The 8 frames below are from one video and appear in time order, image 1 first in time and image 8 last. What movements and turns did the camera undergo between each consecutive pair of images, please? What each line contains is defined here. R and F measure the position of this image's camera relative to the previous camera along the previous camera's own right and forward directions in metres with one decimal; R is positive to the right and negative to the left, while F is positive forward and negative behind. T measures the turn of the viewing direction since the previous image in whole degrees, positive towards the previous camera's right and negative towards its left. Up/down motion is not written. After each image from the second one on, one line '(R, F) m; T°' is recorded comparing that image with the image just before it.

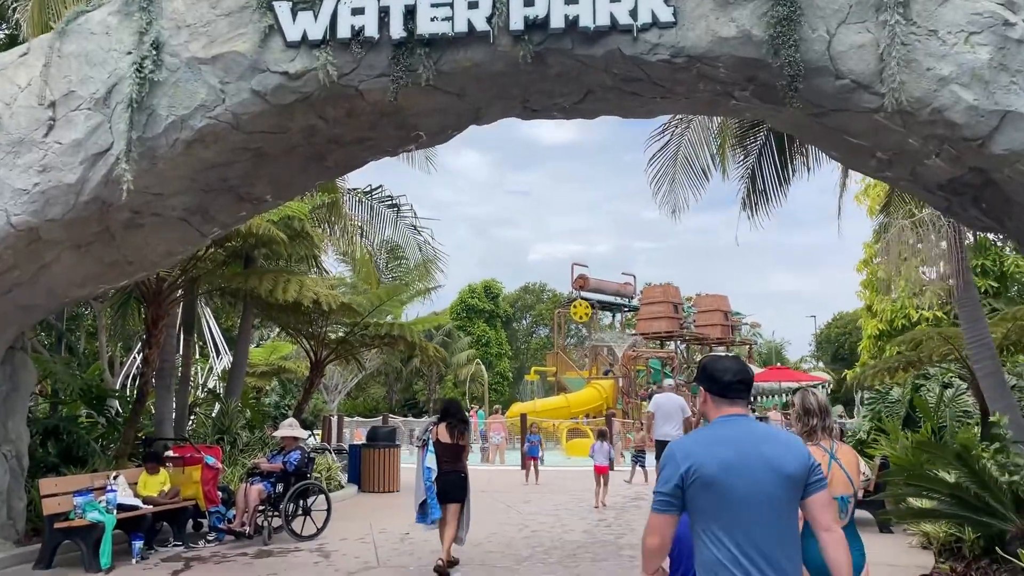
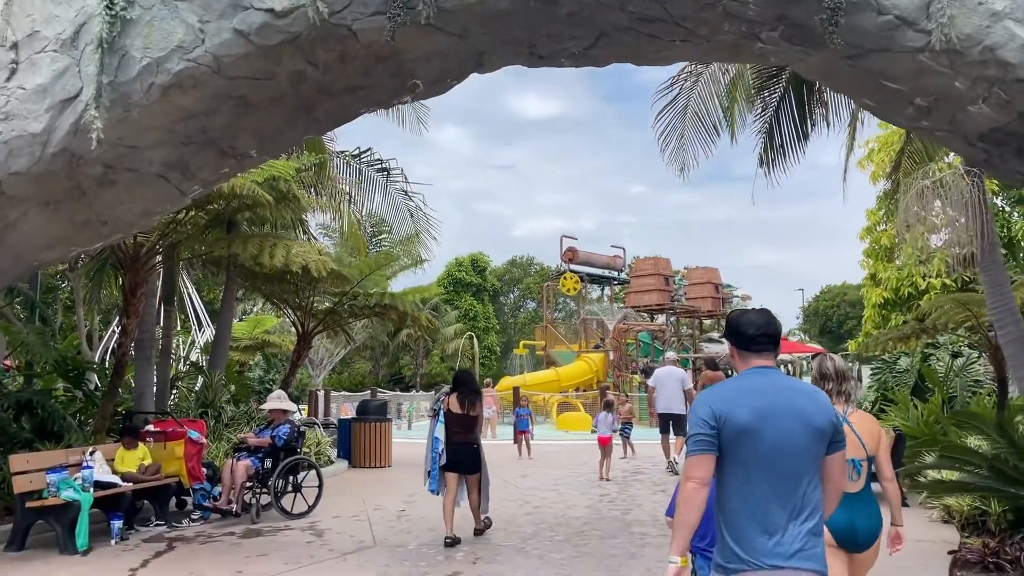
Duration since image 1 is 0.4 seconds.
(-0.2, +0.5) m; +1°
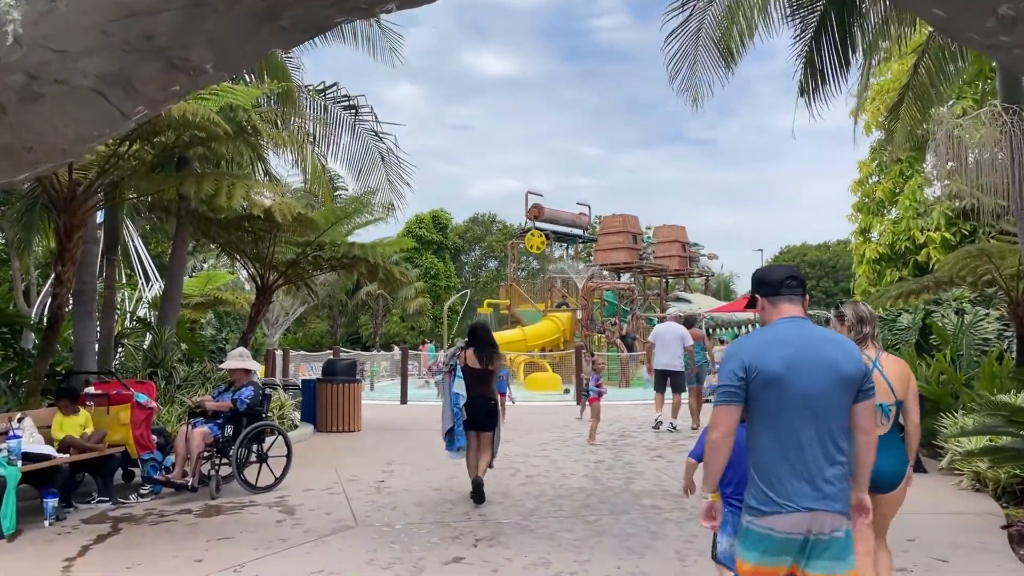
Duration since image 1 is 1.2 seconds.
(-0.4, +0.9) m; +3°
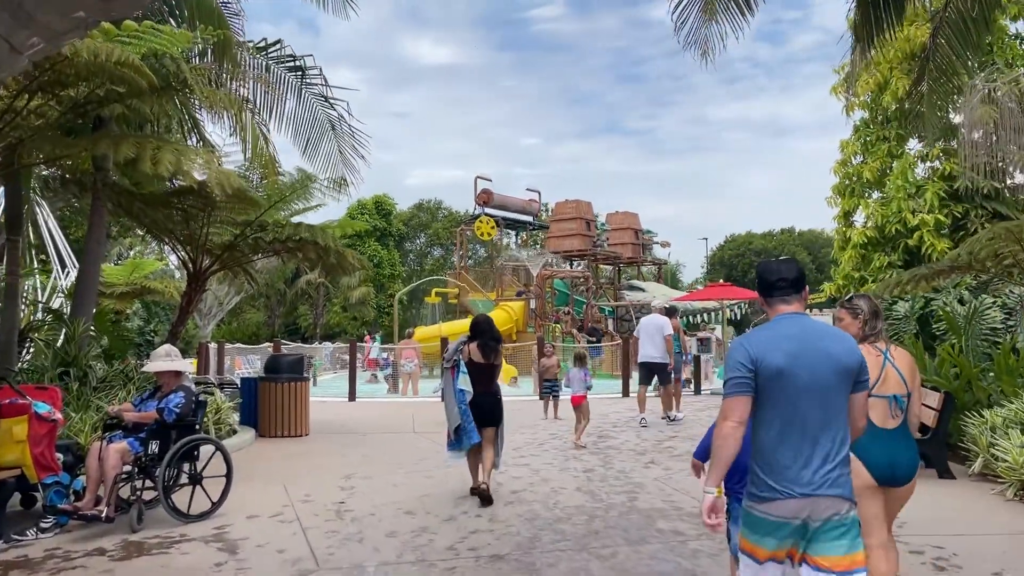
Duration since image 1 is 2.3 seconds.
(-0.4, +1.2) m; +4°
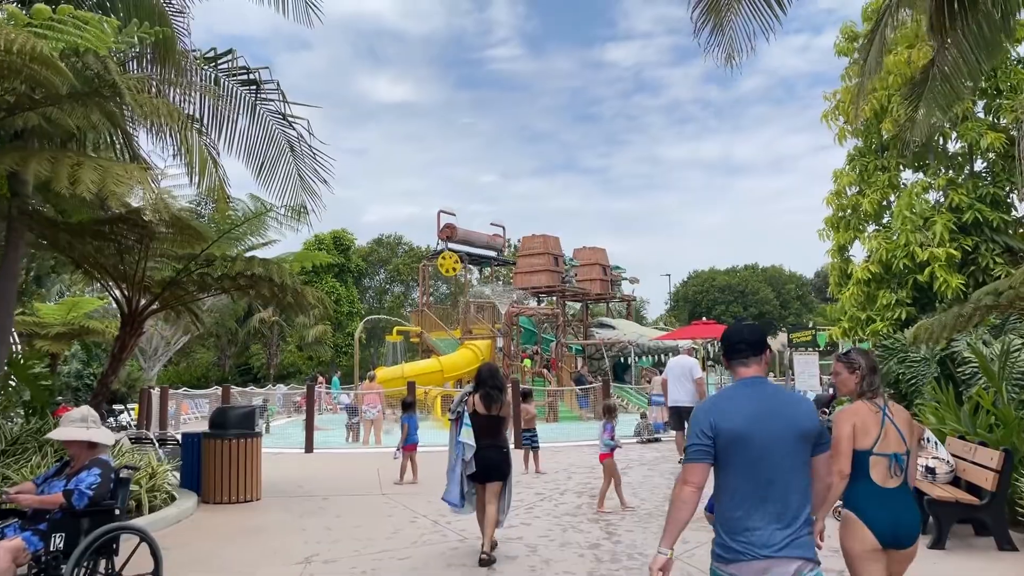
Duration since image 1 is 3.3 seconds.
(-0.3, +1.1) m; +3°
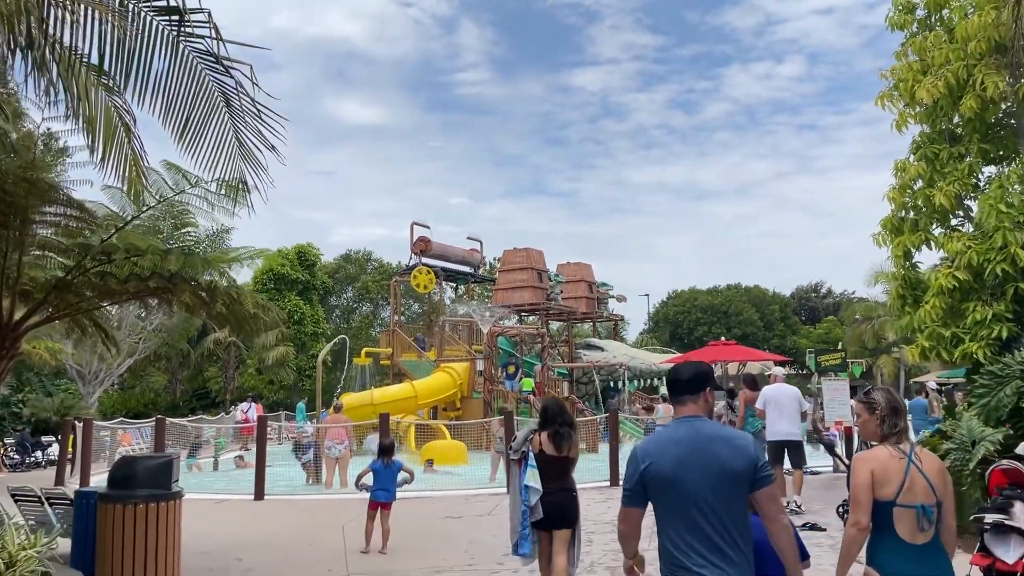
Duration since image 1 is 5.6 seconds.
(-0.4, +2.3) m; +2°
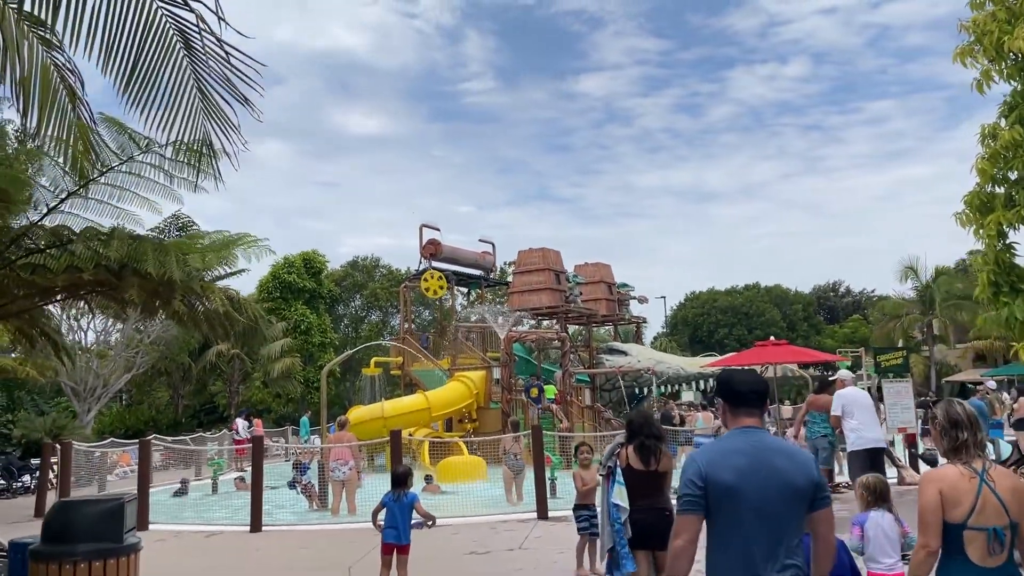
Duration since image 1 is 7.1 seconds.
(-0.2, +1.5) m; -1°
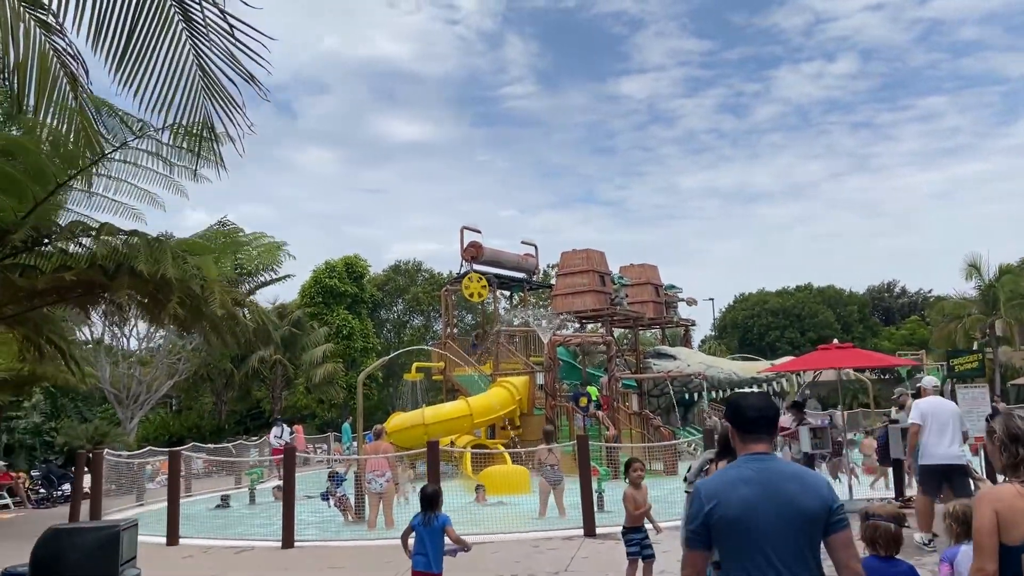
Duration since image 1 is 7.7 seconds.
(0.0, +0.7) m; -3°
